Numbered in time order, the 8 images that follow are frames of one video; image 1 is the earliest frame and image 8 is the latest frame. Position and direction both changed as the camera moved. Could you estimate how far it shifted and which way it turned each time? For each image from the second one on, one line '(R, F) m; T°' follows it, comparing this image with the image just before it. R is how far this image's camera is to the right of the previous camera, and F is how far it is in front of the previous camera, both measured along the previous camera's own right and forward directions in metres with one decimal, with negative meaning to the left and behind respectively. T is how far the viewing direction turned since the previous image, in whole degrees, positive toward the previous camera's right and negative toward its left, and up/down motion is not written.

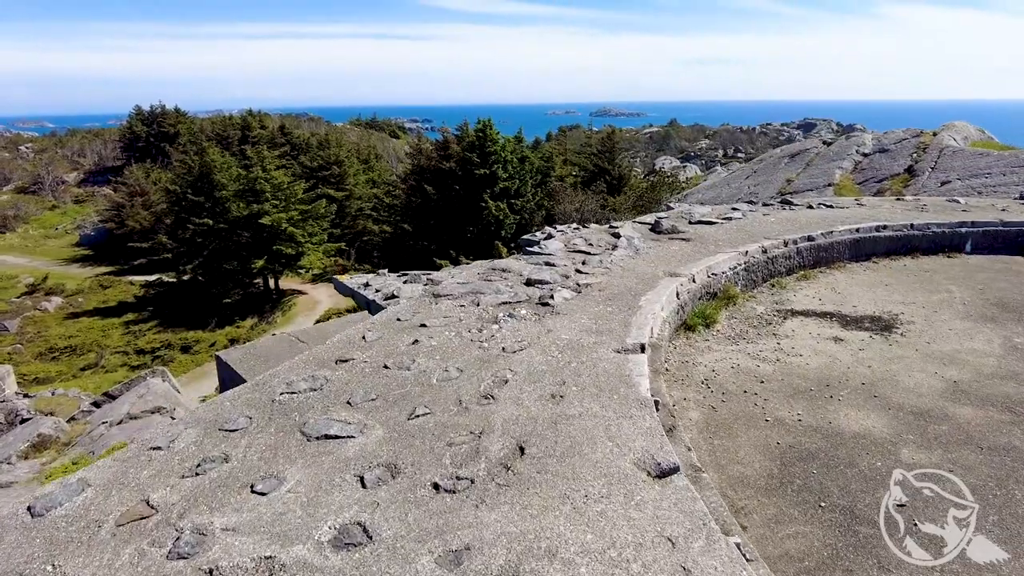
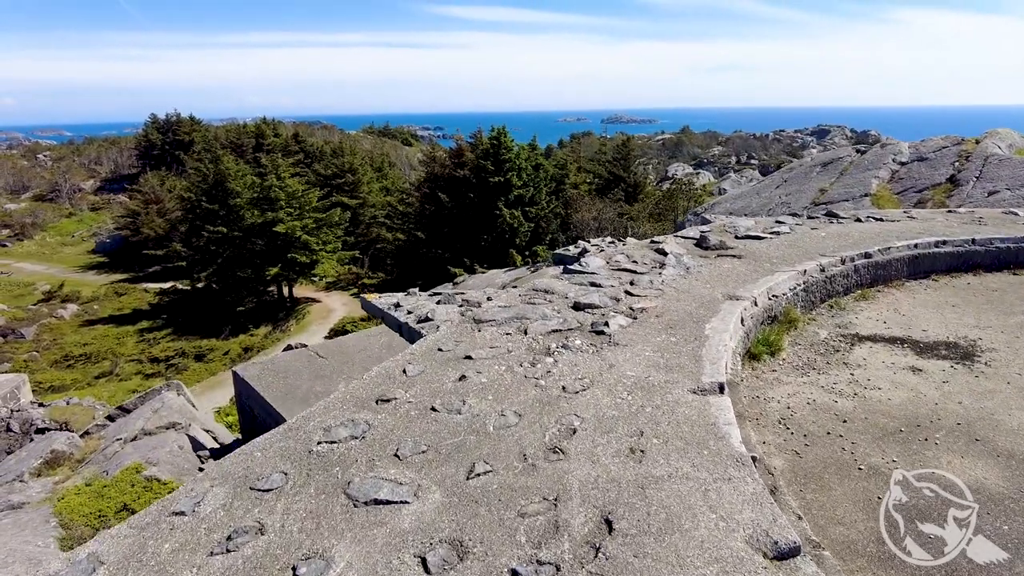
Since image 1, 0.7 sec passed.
(-0.2, +0.3) m; -1°
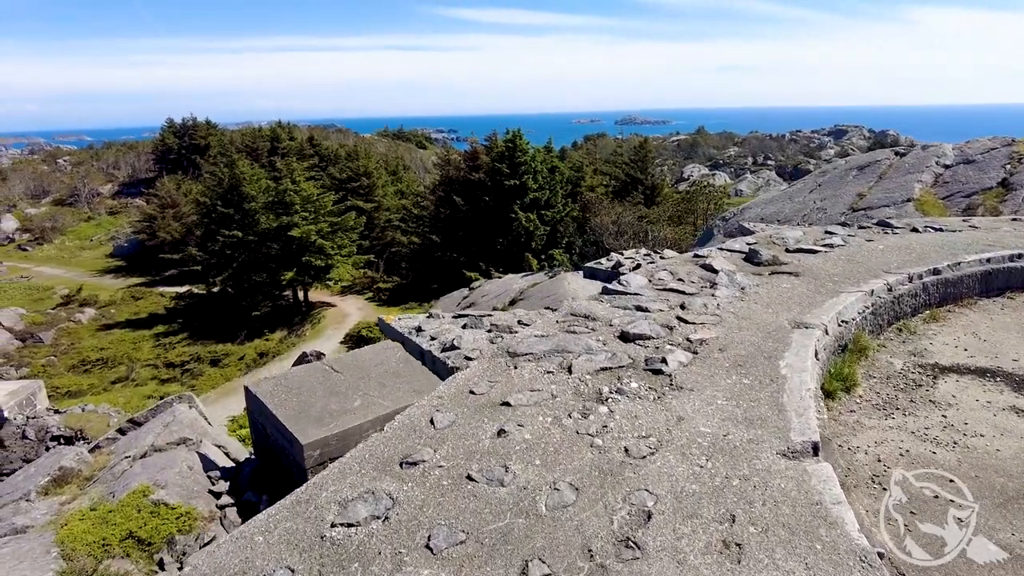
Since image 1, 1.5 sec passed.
(-0.1, +0.4) m; -1°
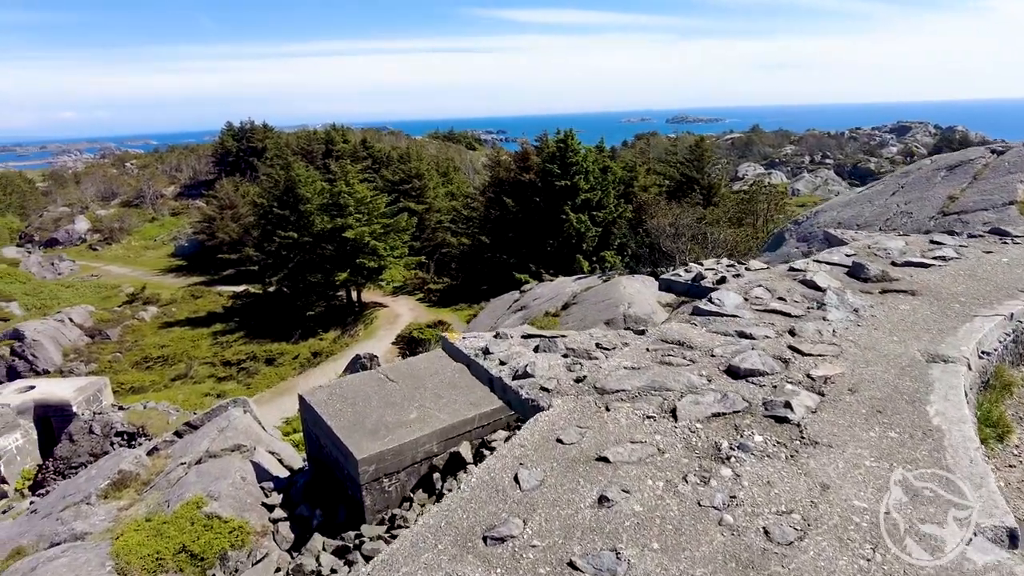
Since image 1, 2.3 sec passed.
(-0.2, +0.4) m; -4°
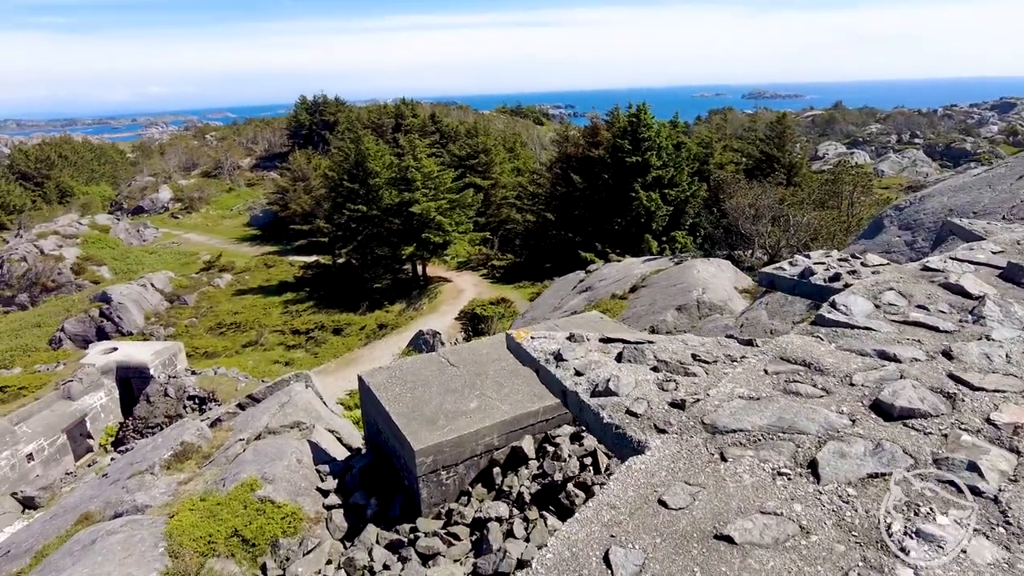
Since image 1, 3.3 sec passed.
(-0.1, +0.5) m; -5°
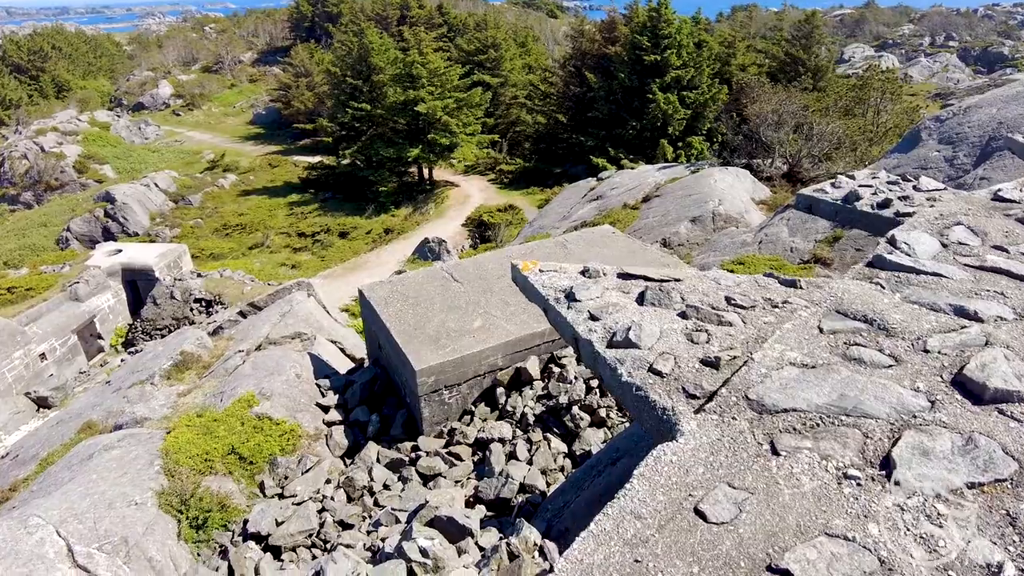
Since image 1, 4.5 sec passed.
(0.0, +0.4) m; -1°
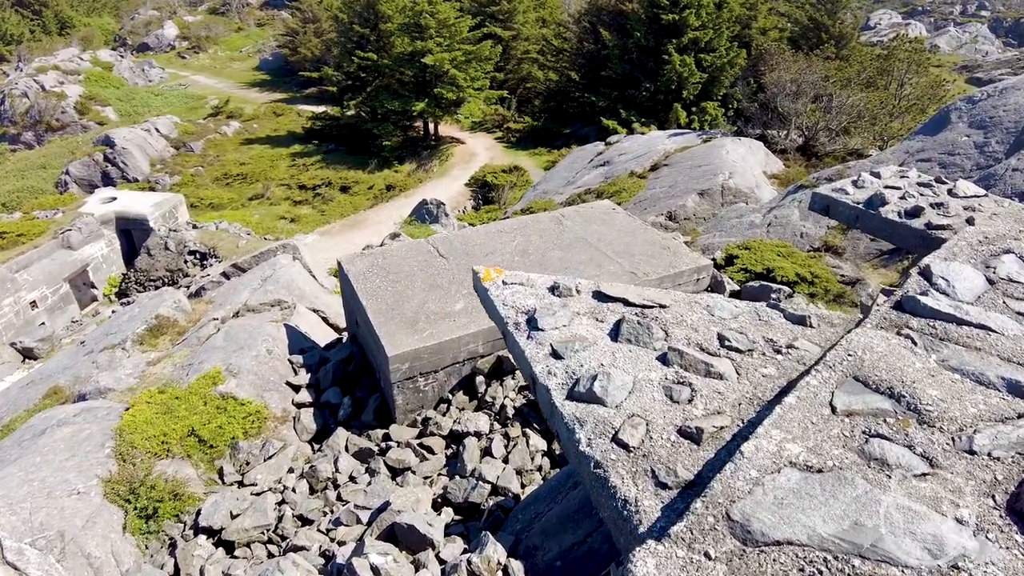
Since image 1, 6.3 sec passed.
(+0.2, +0.5) m; 0°
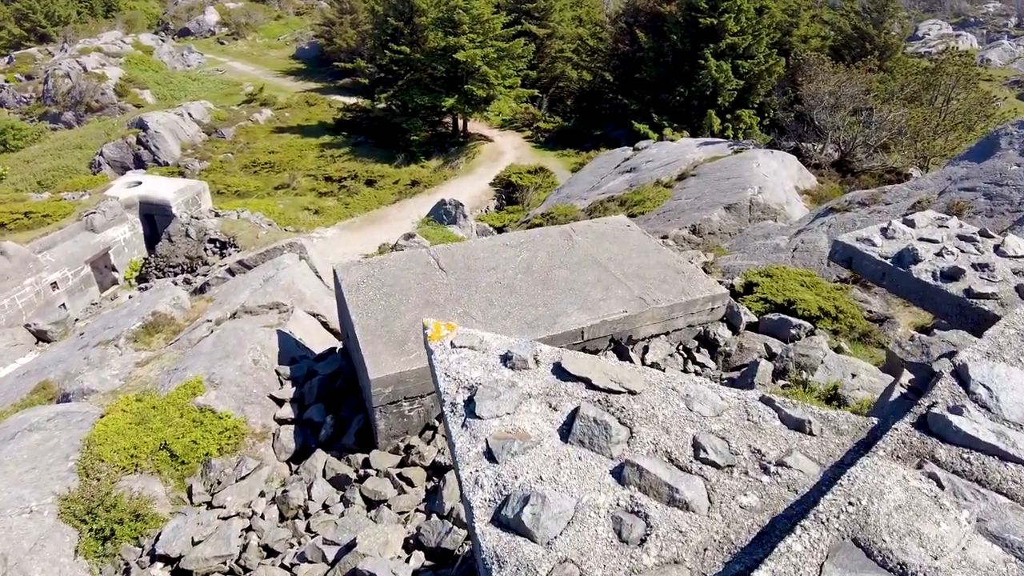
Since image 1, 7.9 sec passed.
(+0.2, +0.4) m; -2°
